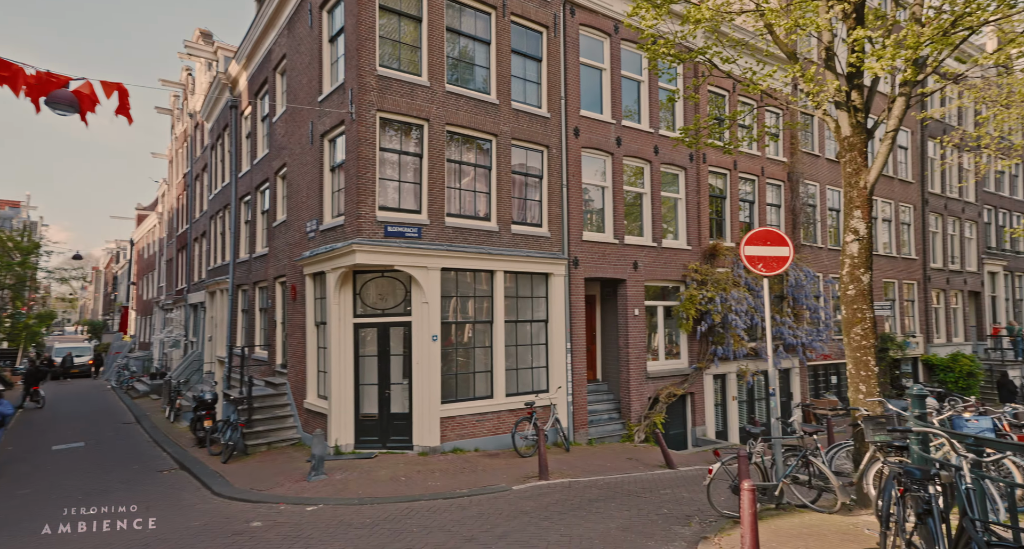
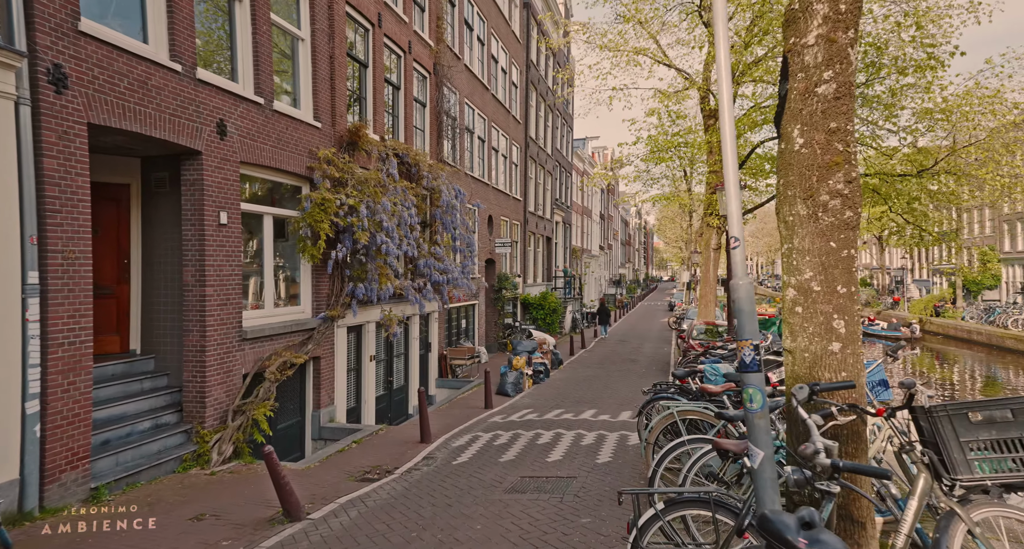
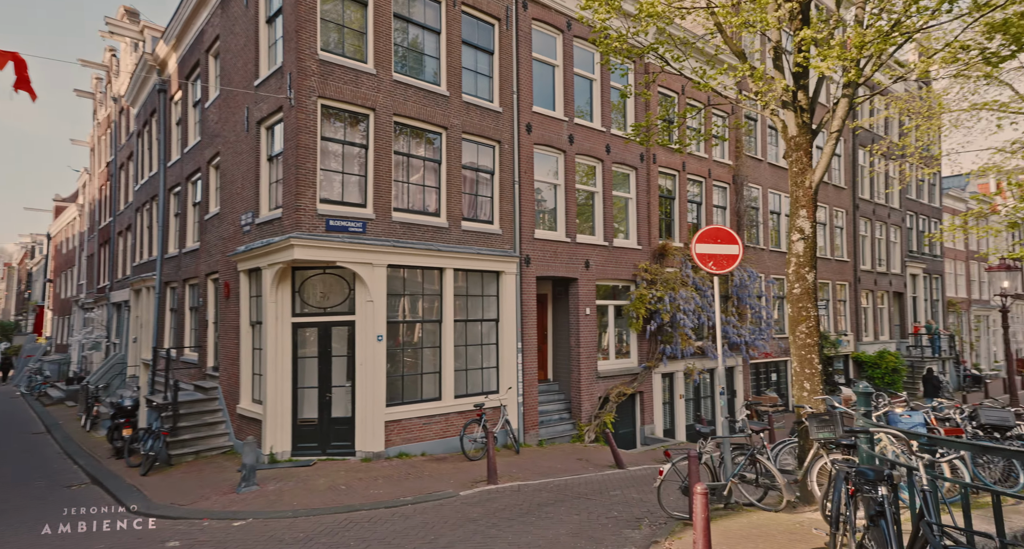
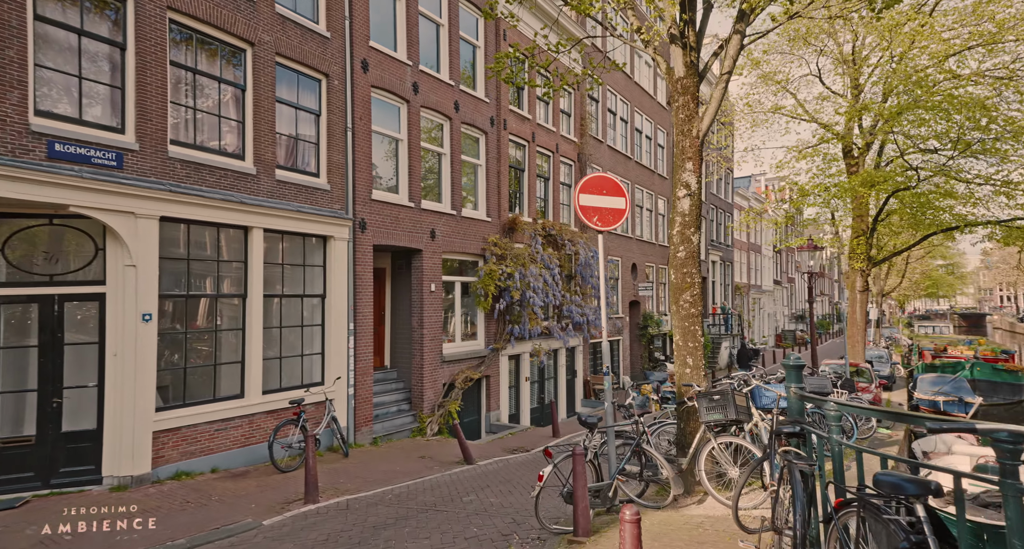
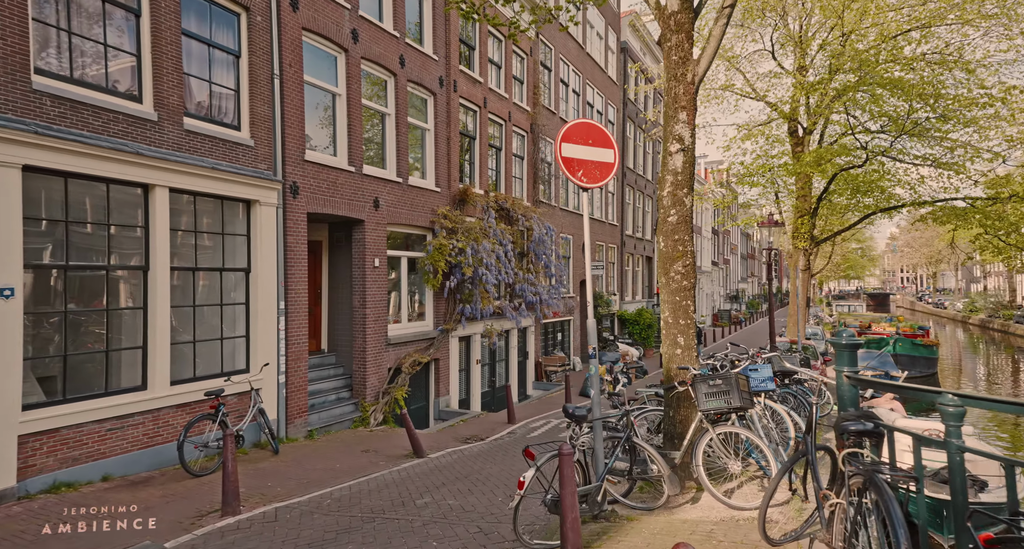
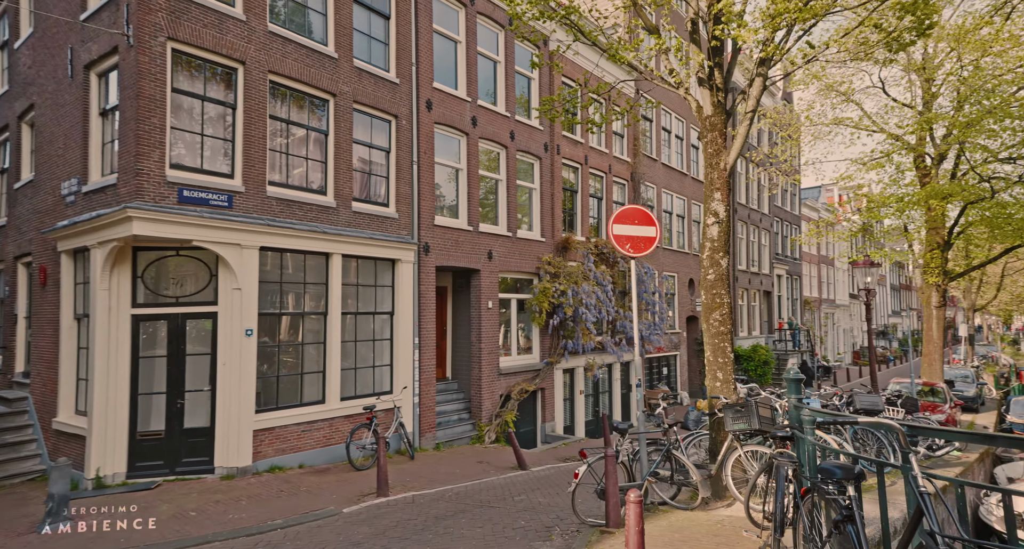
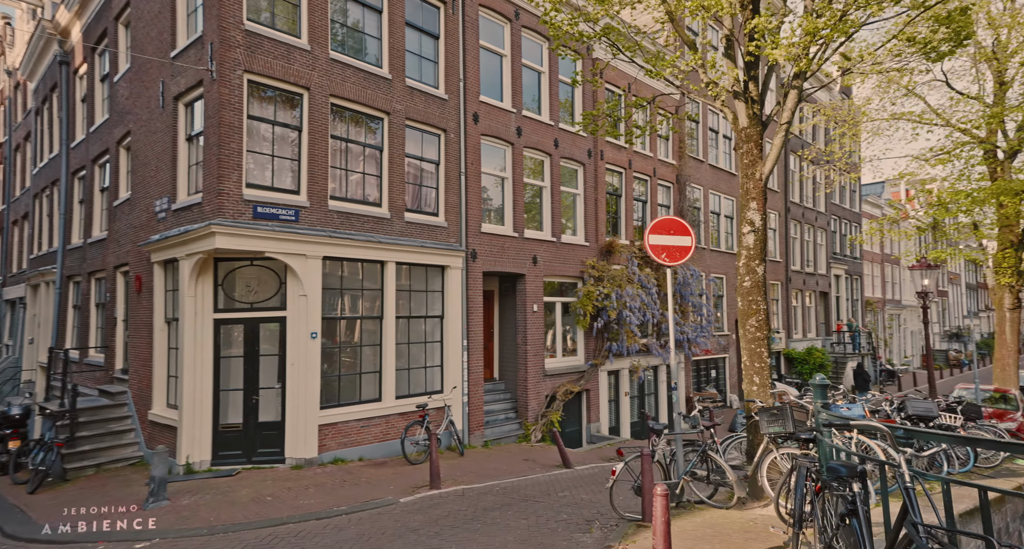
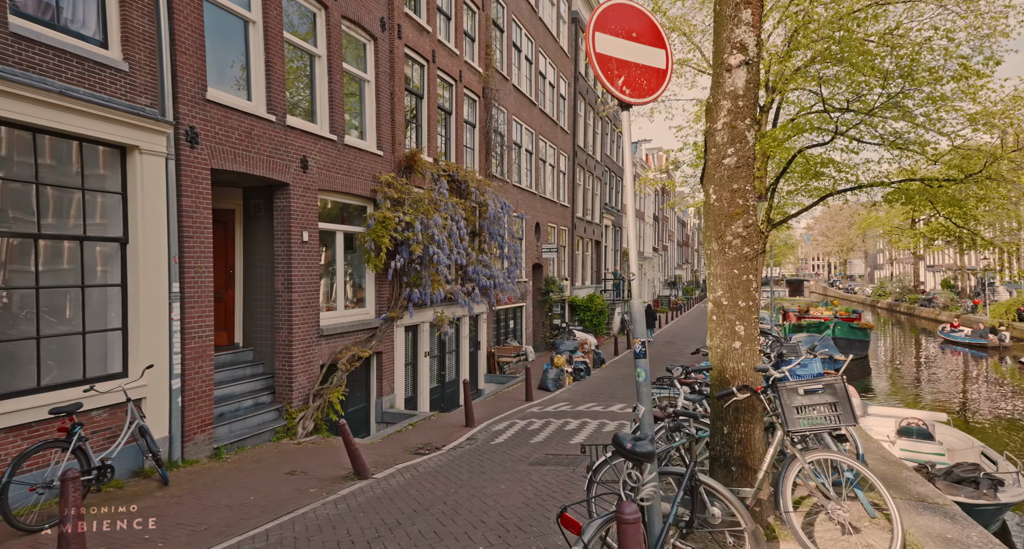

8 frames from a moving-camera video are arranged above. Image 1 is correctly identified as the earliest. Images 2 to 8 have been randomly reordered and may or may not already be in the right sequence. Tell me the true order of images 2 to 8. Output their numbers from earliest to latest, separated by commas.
3, 7, 6, 4, 5, 8, 2
